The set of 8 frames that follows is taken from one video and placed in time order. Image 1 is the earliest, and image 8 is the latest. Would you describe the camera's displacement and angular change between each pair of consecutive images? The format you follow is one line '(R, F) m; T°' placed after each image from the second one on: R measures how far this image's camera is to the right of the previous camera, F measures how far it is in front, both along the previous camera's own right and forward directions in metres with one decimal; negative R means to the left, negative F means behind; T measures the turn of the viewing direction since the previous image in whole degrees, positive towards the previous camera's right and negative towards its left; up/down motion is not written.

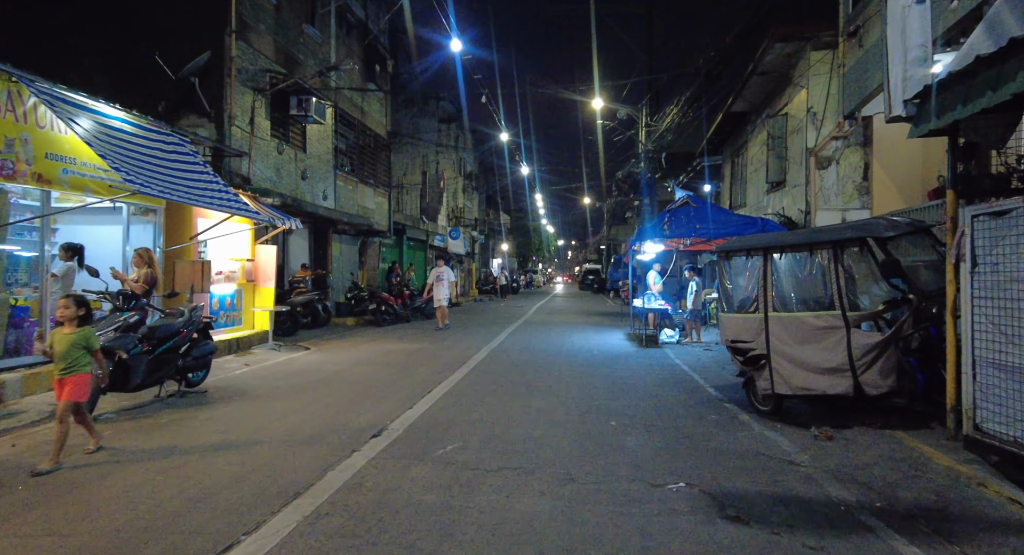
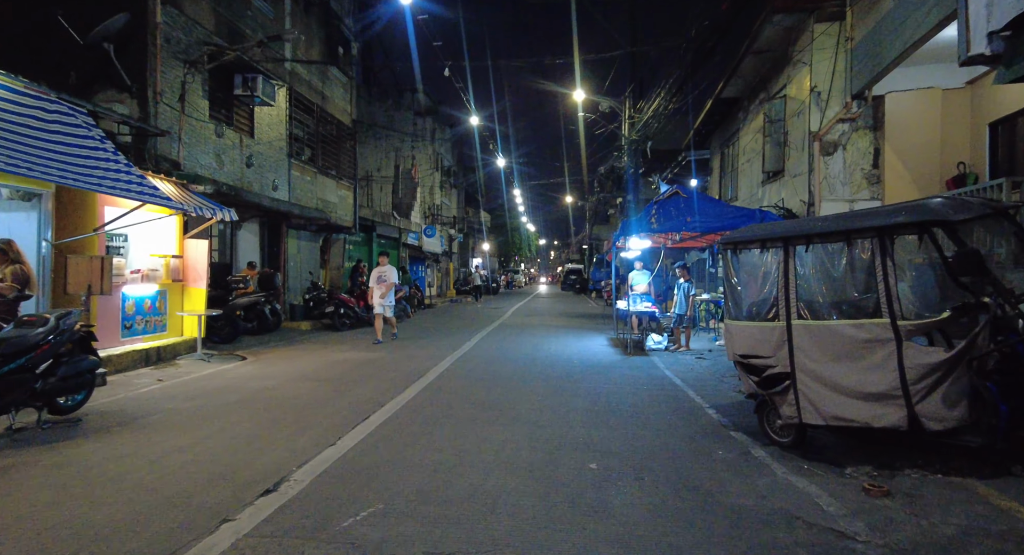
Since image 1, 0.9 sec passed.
(+0.3, +1.5) m; +2°
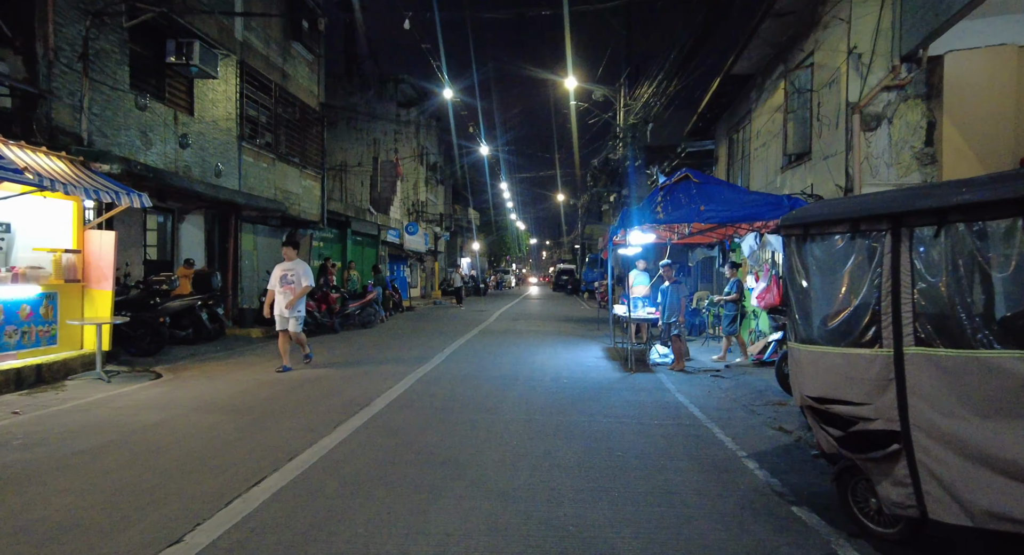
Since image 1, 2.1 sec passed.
(+0.2, +2.0) m; +1°
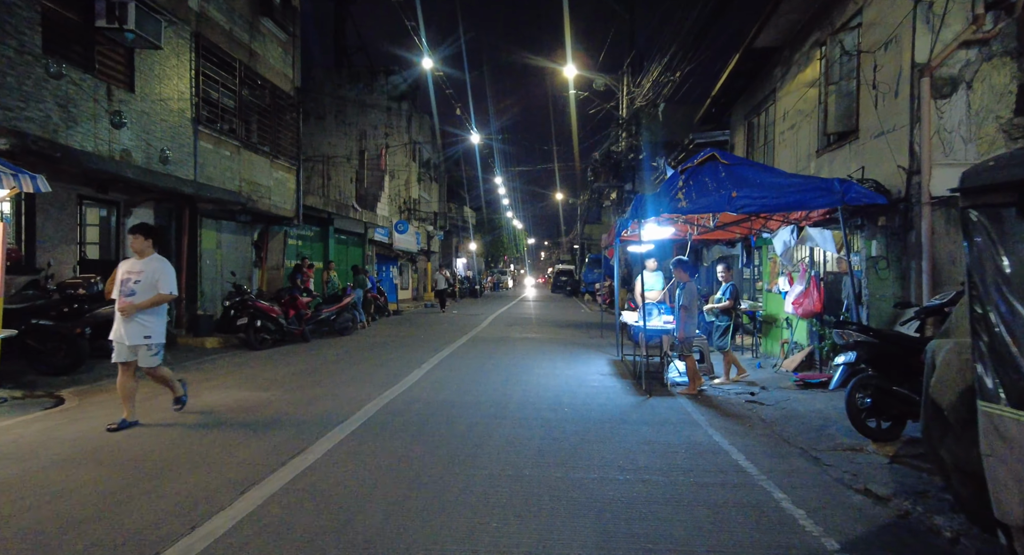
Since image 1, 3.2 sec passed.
(+0.1, +1.8) m; 0°
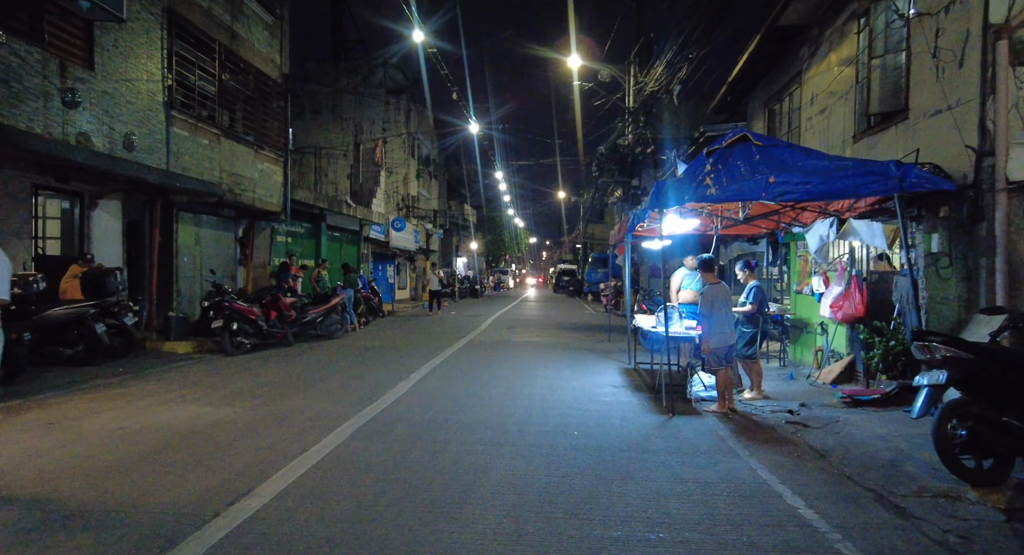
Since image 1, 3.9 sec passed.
(0.0, +1.1) m; 0°
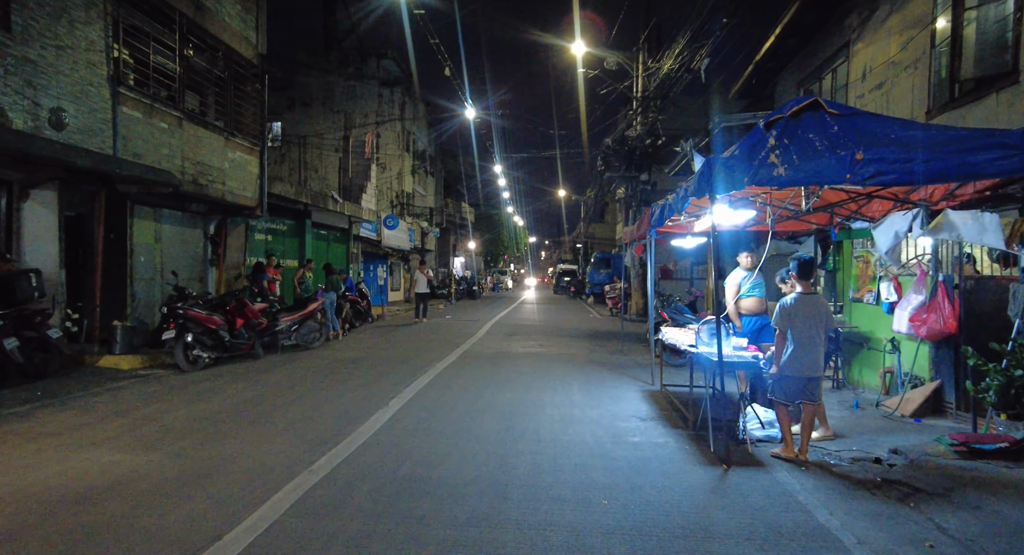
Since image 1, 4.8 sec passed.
(0.0, +1.7) m; 0°
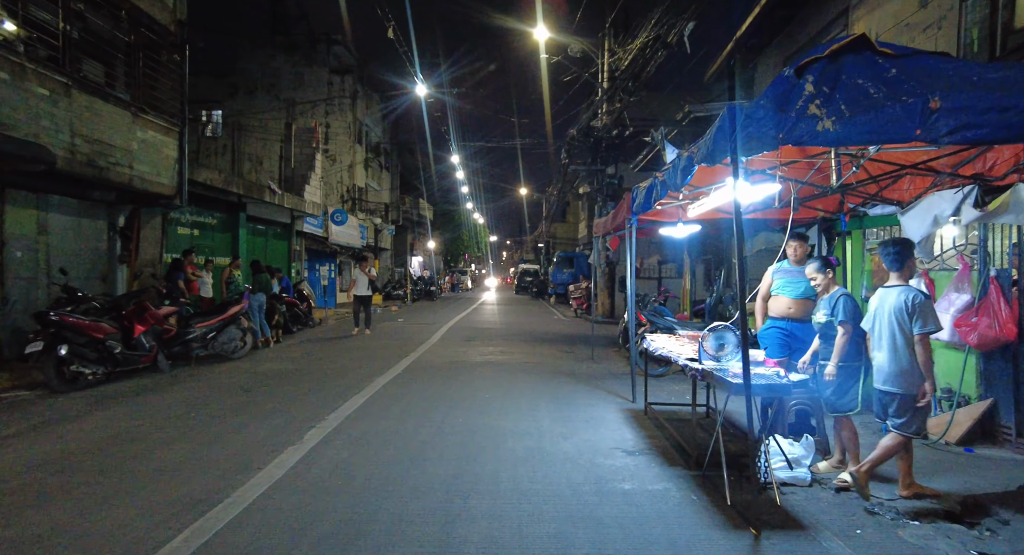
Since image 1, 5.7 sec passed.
(+0.1, +1.6) m; +4°
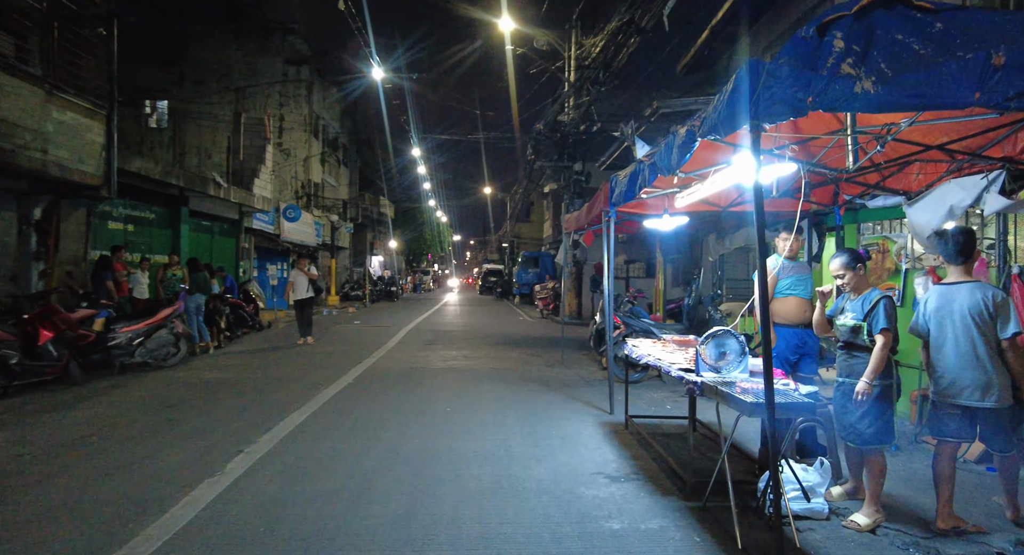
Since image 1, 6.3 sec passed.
(0.0, +0.9) m; +3°
